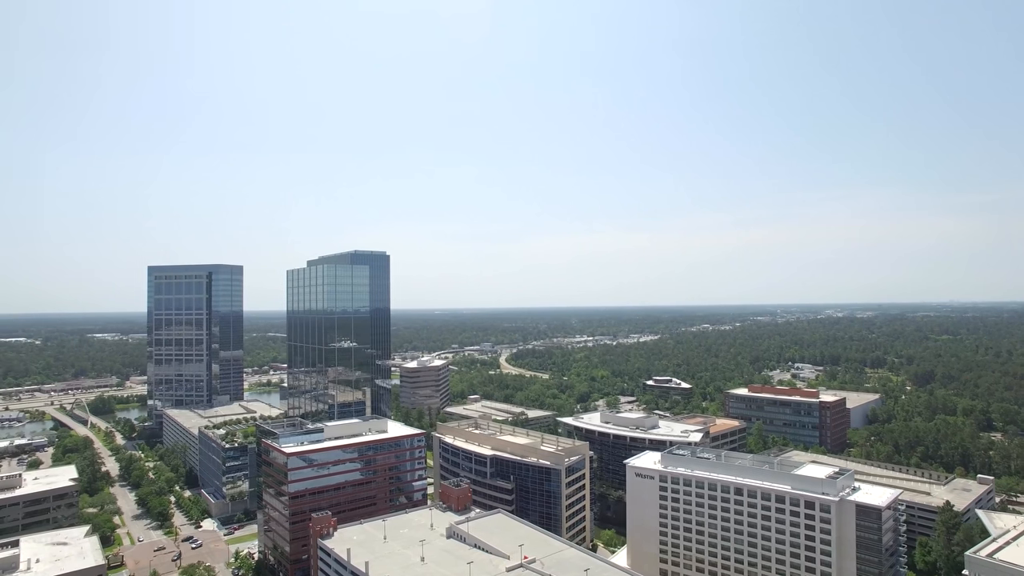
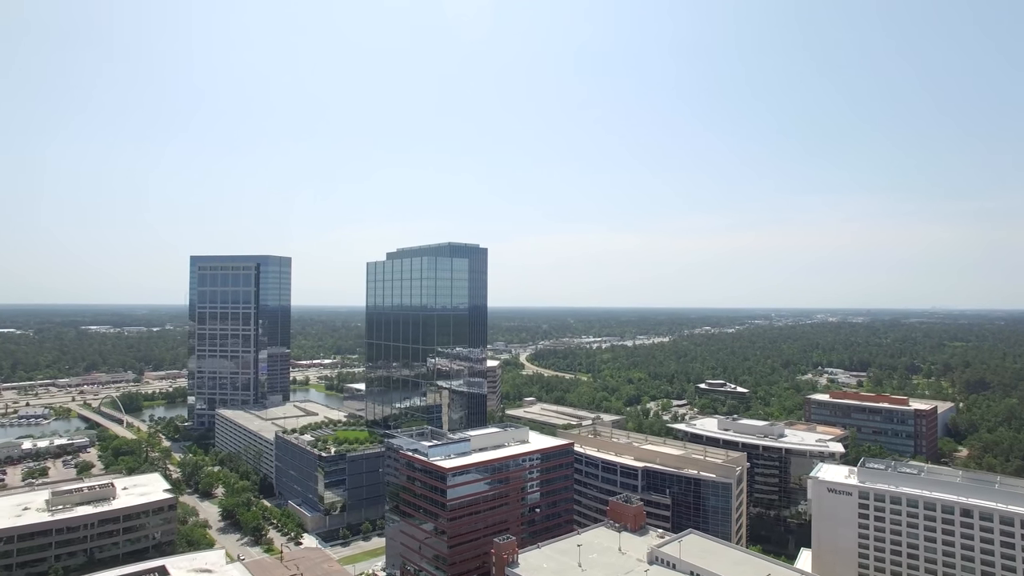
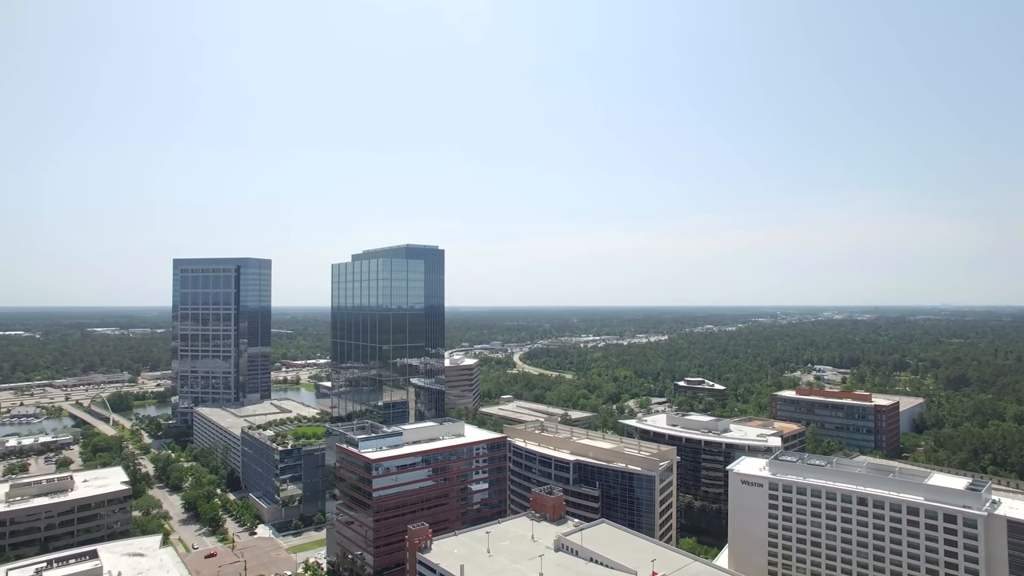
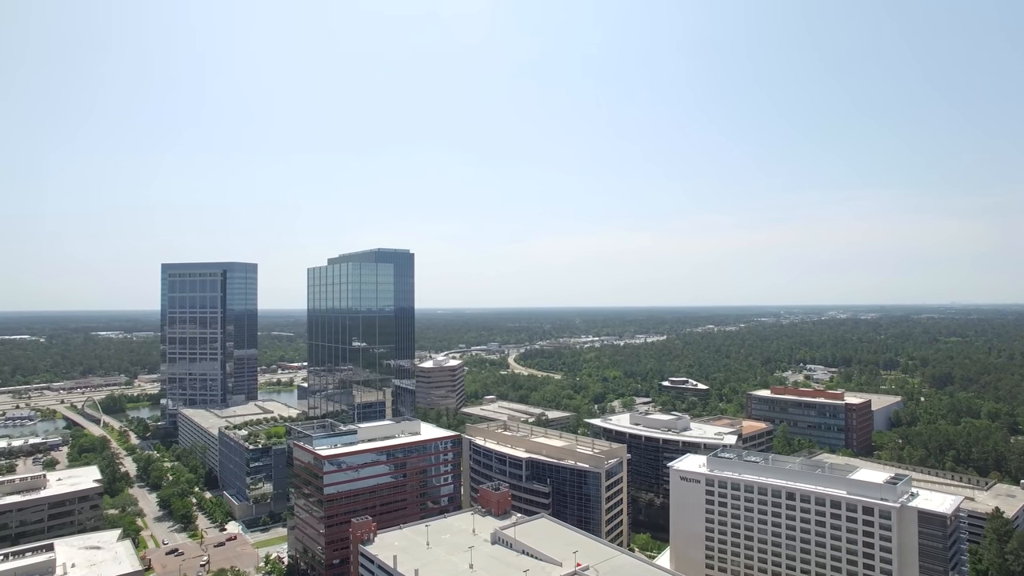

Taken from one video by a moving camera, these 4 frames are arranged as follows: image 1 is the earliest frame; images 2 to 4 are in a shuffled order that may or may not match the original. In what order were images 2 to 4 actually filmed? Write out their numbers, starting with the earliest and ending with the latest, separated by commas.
4, 3, 2
